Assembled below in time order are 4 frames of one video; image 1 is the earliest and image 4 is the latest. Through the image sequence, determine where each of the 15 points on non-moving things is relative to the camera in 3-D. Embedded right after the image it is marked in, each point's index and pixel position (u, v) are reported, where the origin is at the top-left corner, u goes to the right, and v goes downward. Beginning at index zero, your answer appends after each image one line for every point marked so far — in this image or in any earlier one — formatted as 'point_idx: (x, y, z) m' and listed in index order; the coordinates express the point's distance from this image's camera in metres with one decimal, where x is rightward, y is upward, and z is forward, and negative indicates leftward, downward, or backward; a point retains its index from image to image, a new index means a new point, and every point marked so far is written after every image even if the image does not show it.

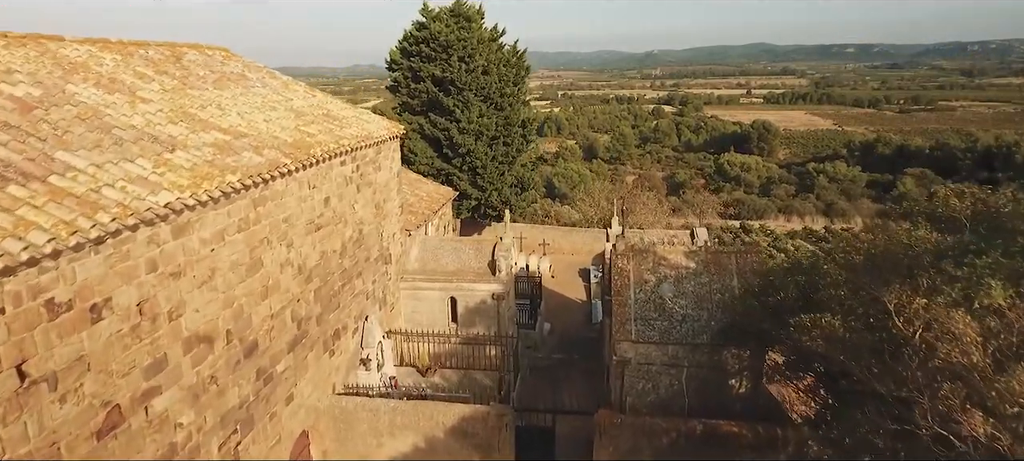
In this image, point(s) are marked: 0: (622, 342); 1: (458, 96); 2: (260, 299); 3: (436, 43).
0: (+1.4, -1.4, +7.1) m
1: (-1.7, +4.2, +17.2) m
2: (-2.7, -0.8, +6.0) m
3: (-2.4, +5.9, +17.3) m
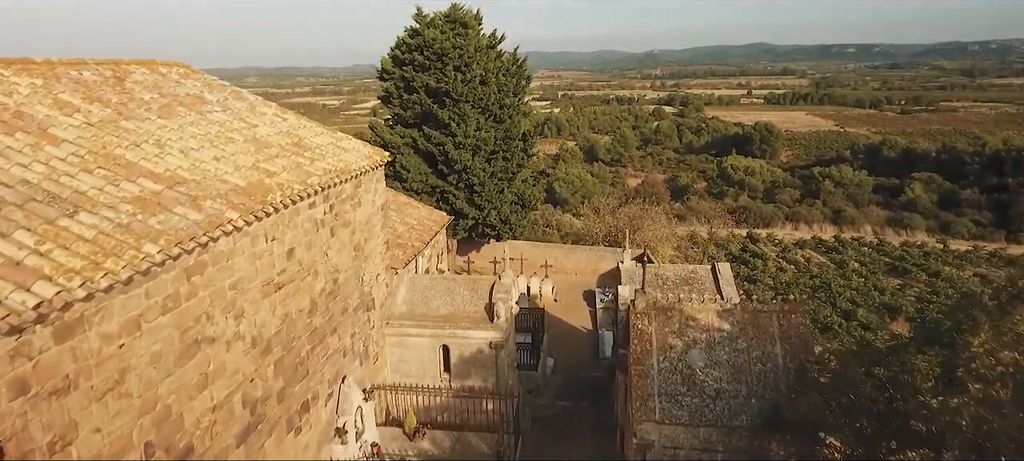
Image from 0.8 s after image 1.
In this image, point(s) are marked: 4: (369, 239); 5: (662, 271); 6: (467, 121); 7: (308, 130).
0: (+1.4, -2.1, +5.9) m
1: (-1.7, +3.6, +16.0) m
2: (-2.7, -1.4, +4.8) m
3: (-2.4, +5.3, +16.1) m
4: (-2.2, -0.1, +8.3) m
5: (+2.8, -0.8, +10.2) m
6: (-1.3, +3.2, +16.0) m
7: (-3.0, +1.5, +8.1) m
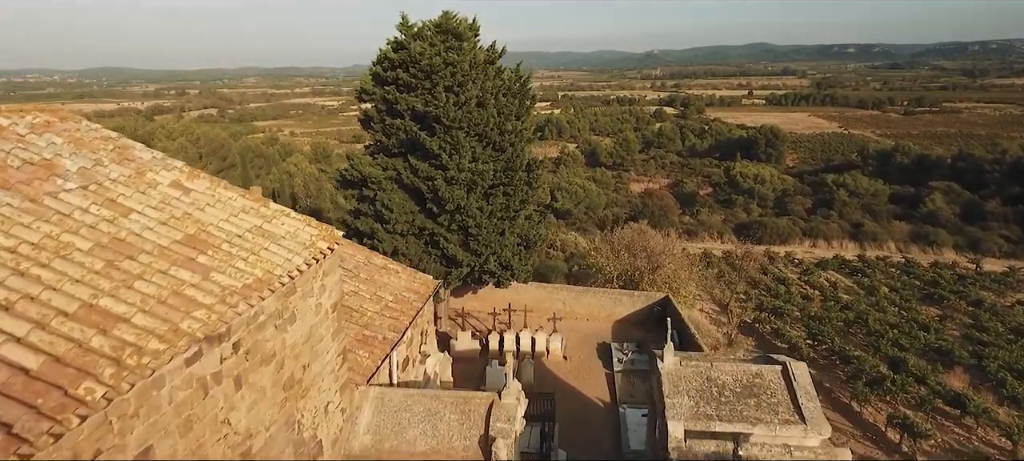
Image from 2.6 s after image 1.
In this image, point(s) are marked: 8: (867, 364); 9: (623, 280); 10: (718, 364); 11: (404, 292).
0: (+1.5, -3.3, +3.4) m
1: (-1.6, +2.4, +13.5) m
2: (-2.7, -2.6, +2.2) m
3: (-2.3, +4.0, +13.5) m
4: (-2.1, -1.4, +5.8) m
5: (+2.9, -2.0, +7.7) m
6: (-1.3, +1.9, +13.4) m
7: (-2.9, +0.2, +5.5) m
8: (+11.7, -4.4, +18.0) m
9: (+3.8, -1.7, +18.8) m
10: (+3.0, -1.9, +7.9) m
11: (-1.8, -1.0, +9.3) m
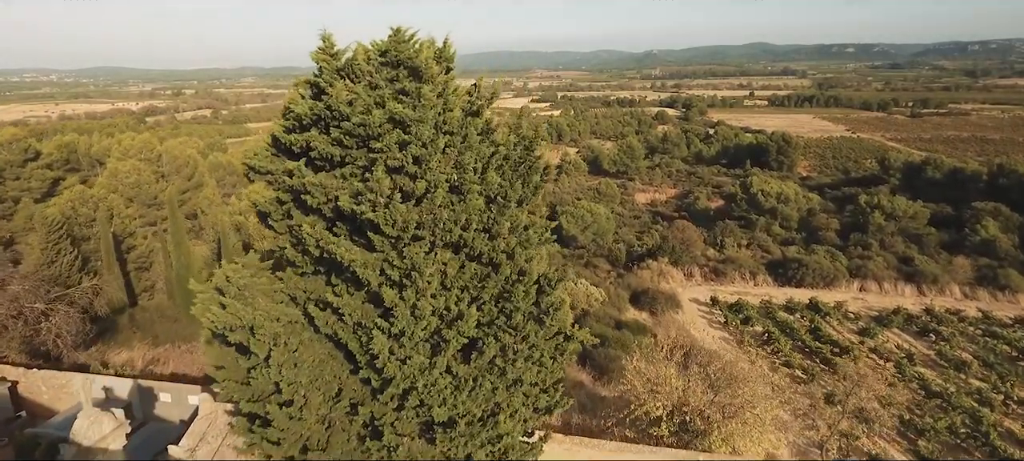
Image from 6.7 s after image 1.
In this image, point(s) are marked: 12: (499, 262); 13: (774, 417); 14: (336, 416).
0: (+1.5, -5.9, -2.5) m
1: (-1.6, -0.3, +7.6) m
2: (-2.7, -5.3, -3.7) m
3: (-2.4, +1.4, +7.6) m
4: (-2.1, -4.0, -0.1) m
5: (+2.9, -4.6, +1.8) m
6: (-1.3, -0.7, +7.5) m
7: (-2.9, -2.4, -0.4) m
8: (+11.7, -7.0, +12.1) m
9: (+3.8, -4.3, +12.9) m
10: (+3.0, -4.5, +2.0) m
11: (-1.8, -3.6, +3.3) m
12: (-0.2, -0.5, +8.1) m
13: (+5.6, -4.4, +13.2) m
14: (-2.5, -2.7, +7.9) m
